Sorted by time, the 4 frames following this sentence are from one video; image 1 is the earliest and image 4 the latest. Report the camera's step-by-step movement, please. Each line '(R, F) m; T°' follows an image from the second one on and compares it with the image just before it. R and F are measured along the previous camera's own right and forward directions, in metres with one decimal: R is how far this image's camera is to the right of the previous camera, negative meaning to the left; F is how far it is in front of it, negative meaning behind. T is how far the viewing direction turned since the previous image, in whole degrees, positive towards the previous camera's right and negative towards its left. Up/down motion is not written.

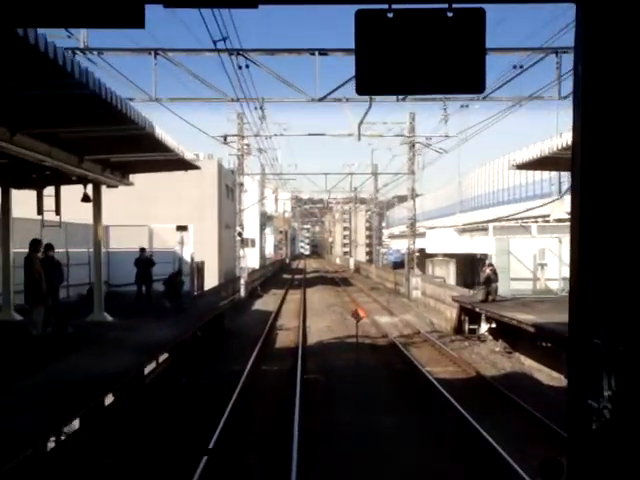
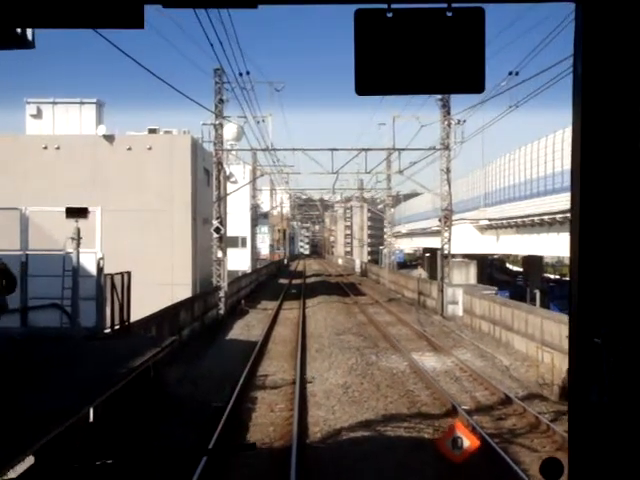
(-0.1, +6.4) m; 0°
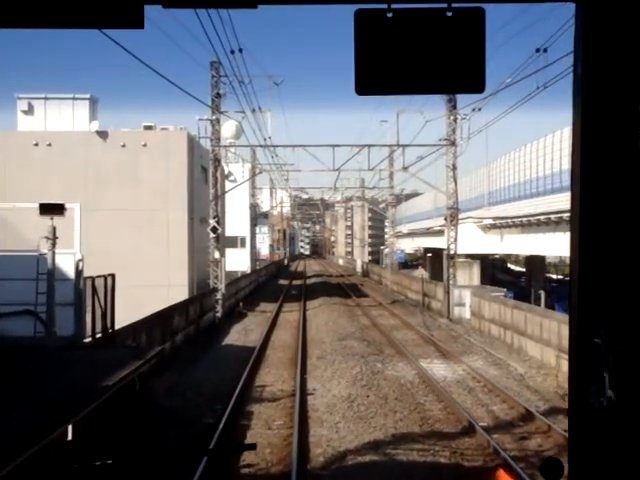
(0.0, +0.7) m; 0°
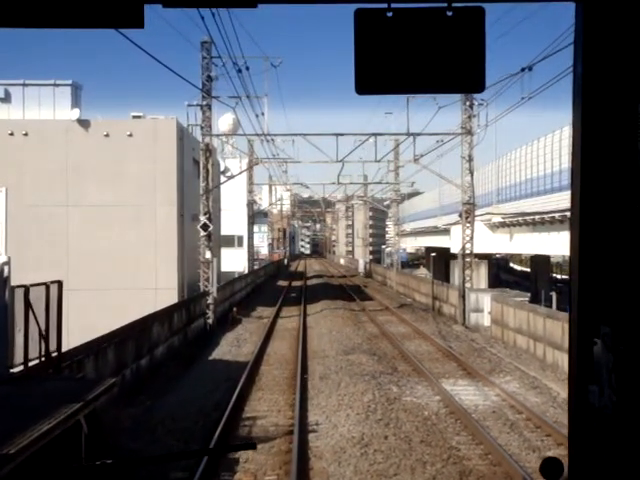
(0.0, +1.8) m; 0°
